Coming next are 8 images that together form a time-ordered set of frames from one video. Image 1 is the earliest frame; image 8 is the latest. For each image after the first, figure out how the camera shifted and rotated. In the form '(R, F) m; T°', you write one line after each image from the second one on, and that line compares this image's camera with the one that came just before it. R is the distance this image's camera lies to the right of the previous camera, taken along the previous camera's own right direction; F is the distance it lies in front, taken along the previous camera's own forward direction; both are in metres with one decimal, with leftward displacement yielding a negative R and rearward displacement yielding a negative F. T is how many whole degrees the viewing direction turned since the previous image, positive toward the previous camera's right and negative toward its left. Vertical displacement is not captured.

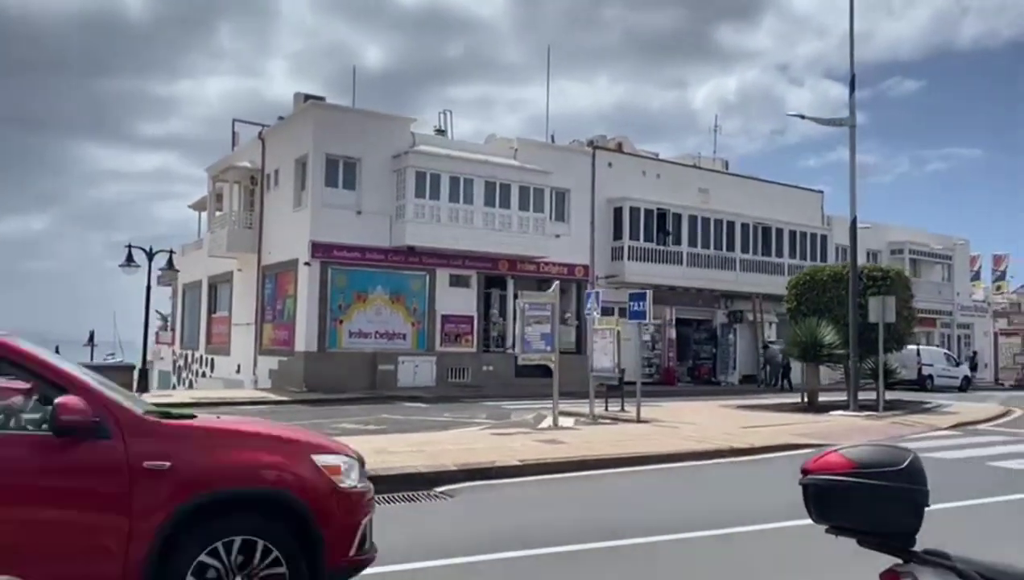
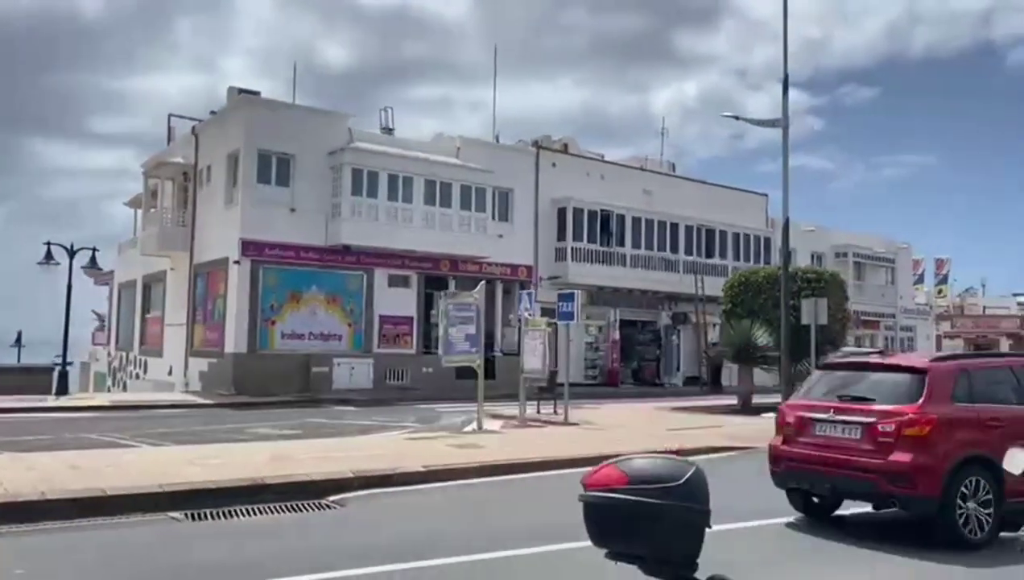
(+0.8, +0.4) m; +3°
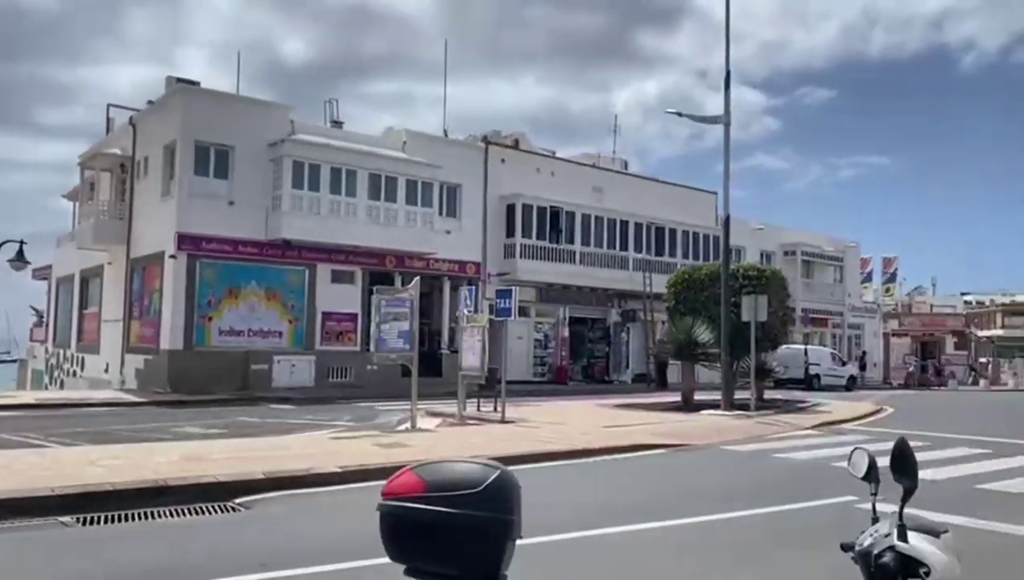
(+0.6, +0.3) m; +3°
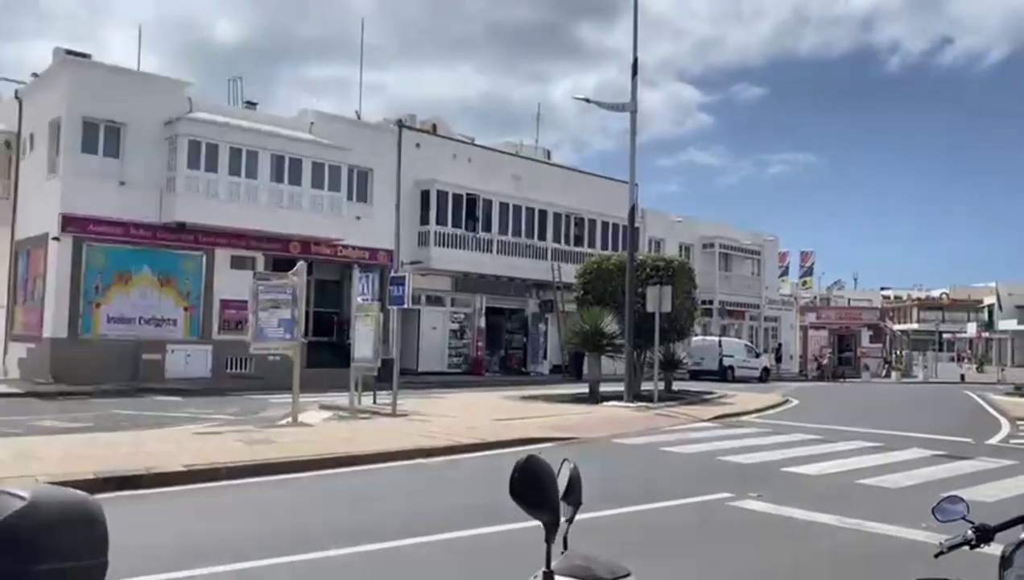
(+0.9, +0.7) m; +4°
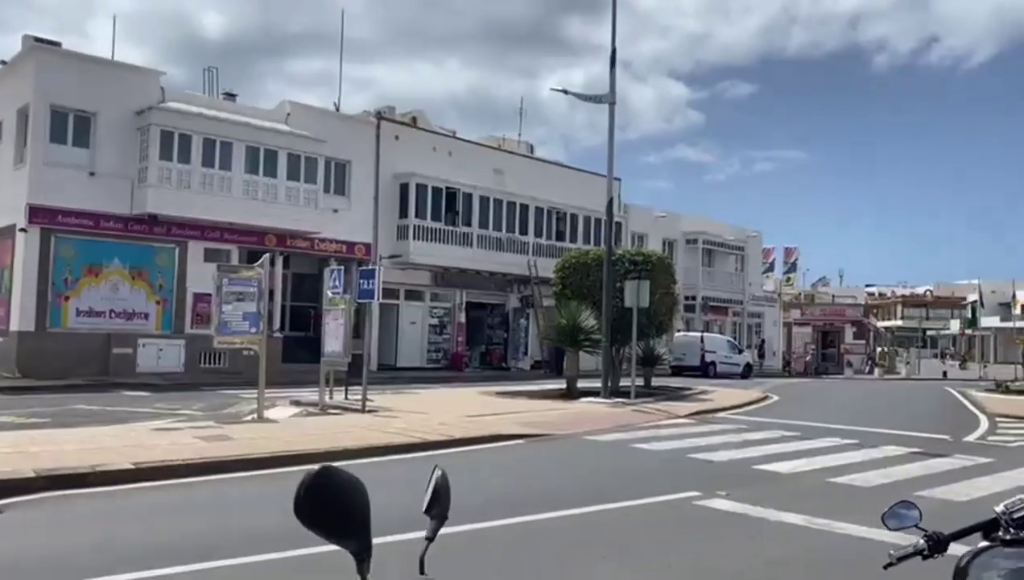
(+0.3, +0.4) m; +1°
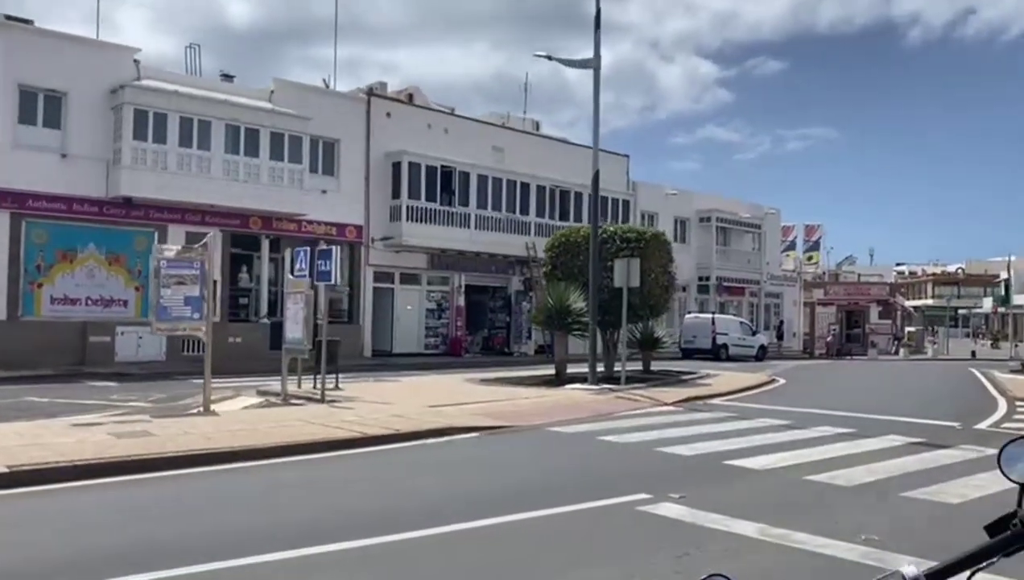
(+1.2, +1.3) m; -2°
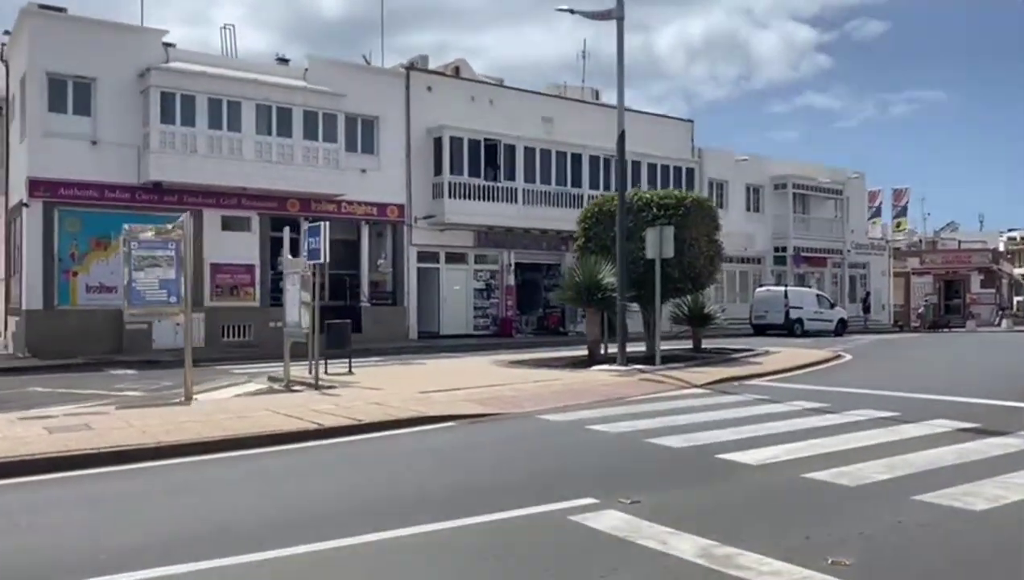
(+1.6, +1.5) m; -6°
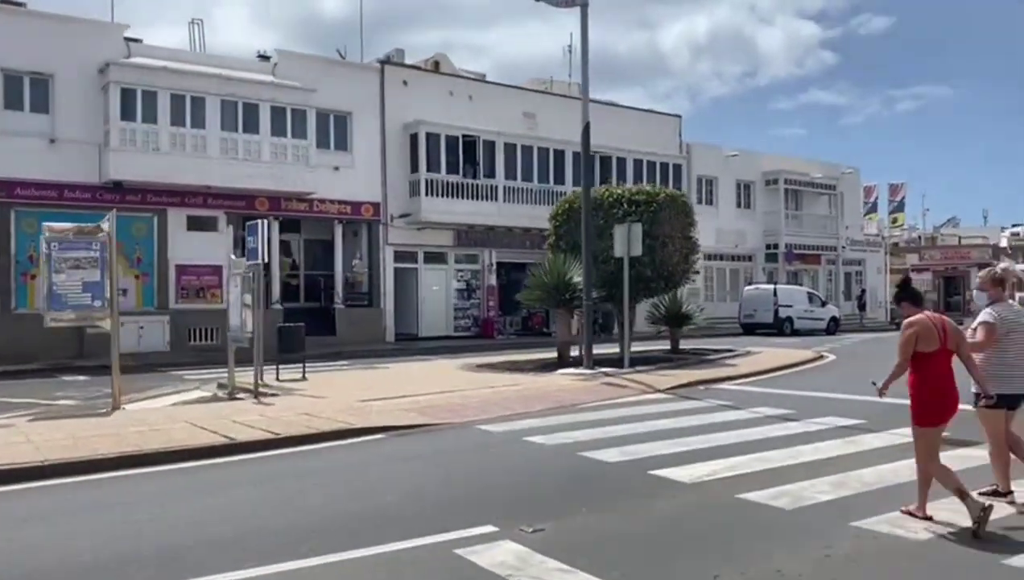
(+0.9, +0.8) m; 0°
